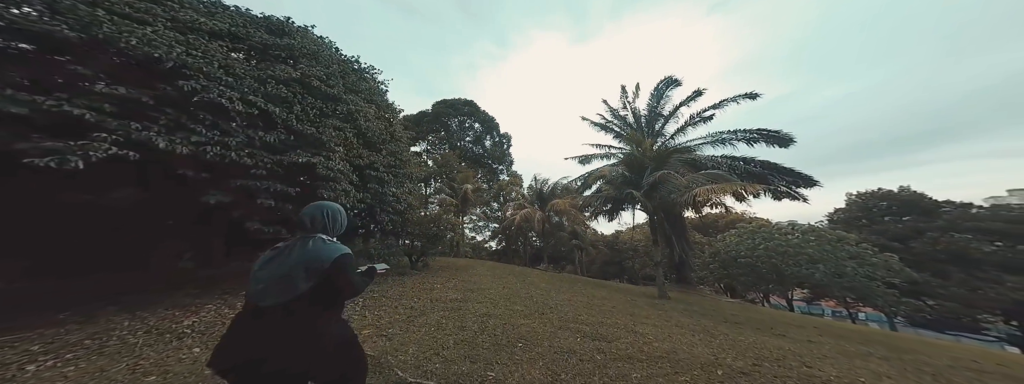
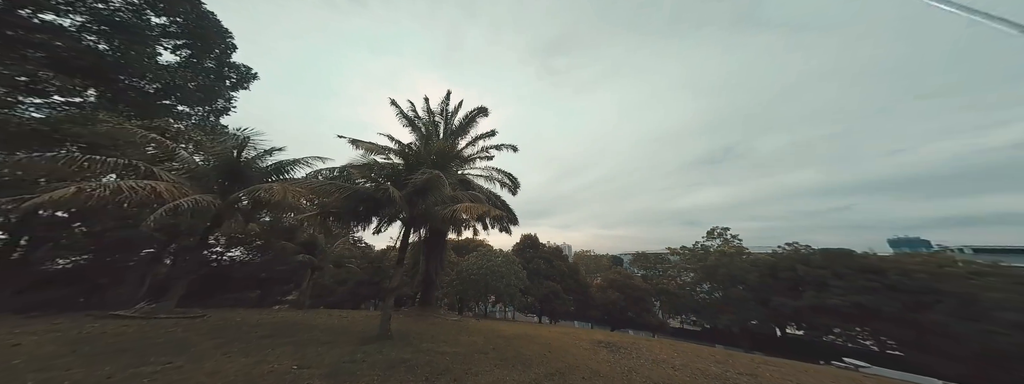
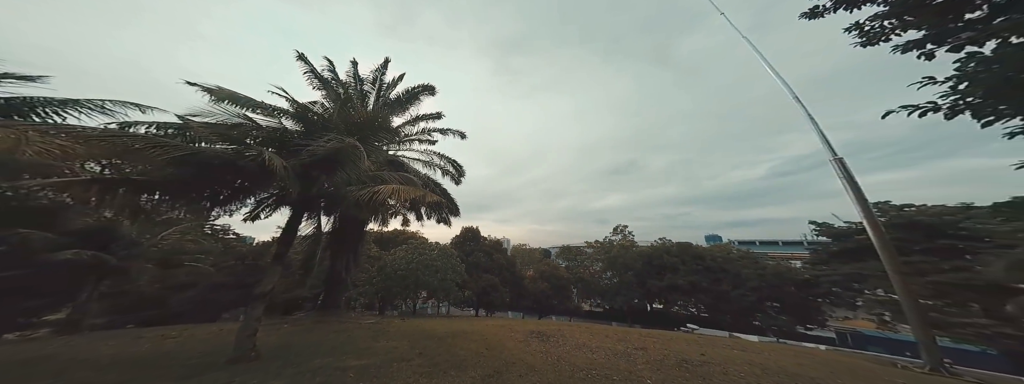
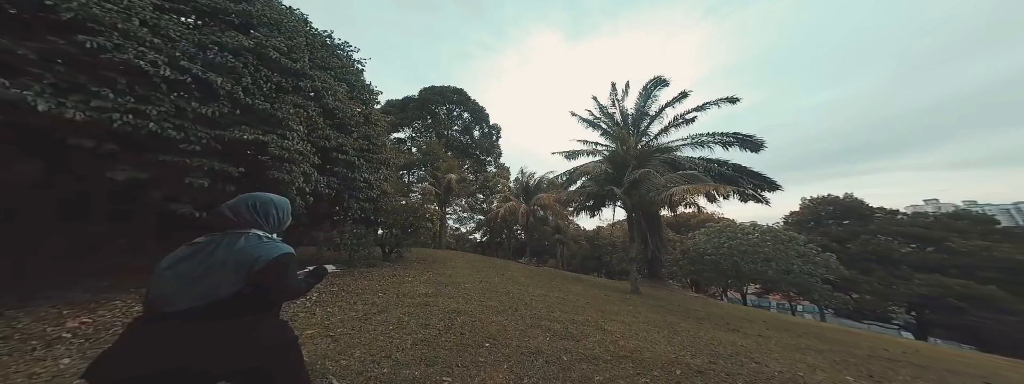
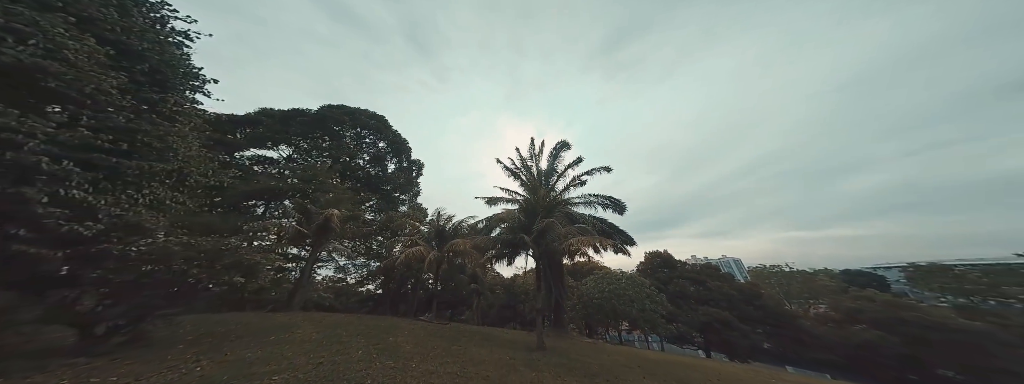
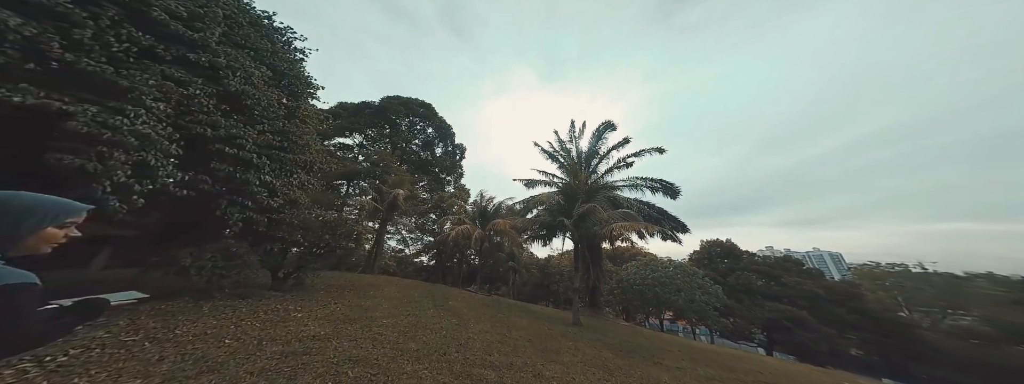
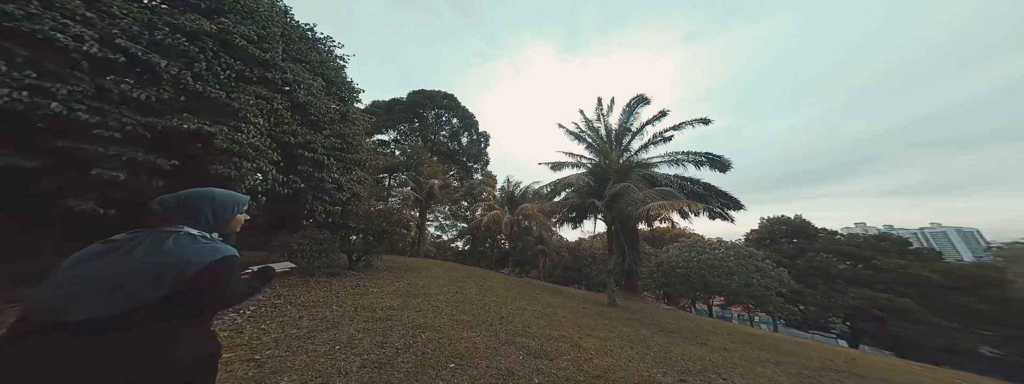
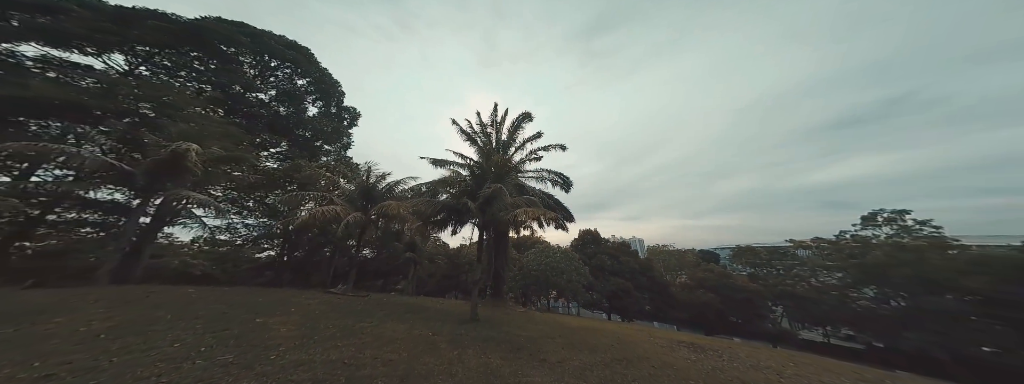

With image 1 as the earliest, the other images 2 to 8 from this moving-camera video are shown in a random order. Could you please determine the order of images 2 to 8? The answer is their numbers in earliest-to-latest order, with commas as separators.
4, 7, 6, 5, 8, 2, 3
